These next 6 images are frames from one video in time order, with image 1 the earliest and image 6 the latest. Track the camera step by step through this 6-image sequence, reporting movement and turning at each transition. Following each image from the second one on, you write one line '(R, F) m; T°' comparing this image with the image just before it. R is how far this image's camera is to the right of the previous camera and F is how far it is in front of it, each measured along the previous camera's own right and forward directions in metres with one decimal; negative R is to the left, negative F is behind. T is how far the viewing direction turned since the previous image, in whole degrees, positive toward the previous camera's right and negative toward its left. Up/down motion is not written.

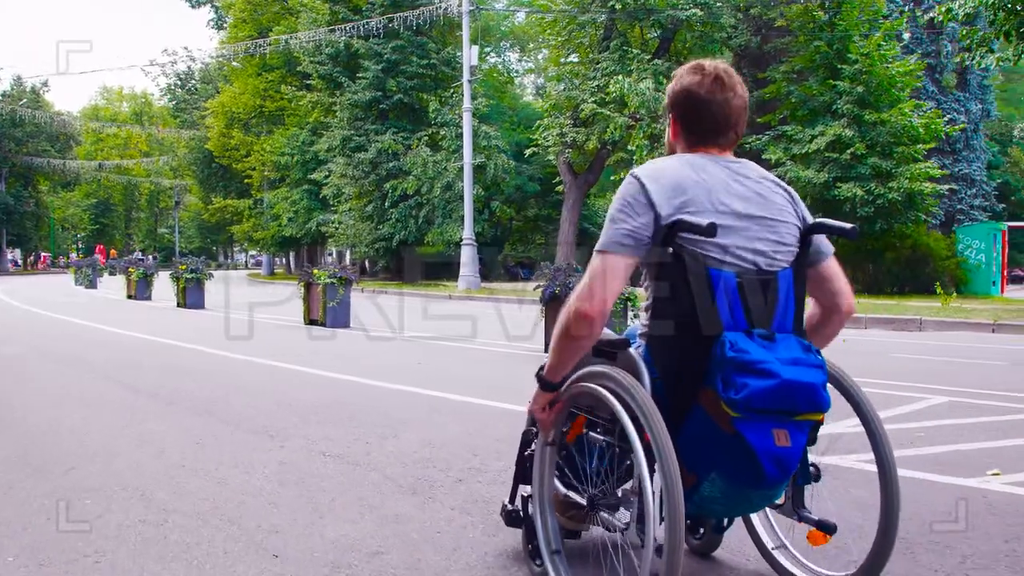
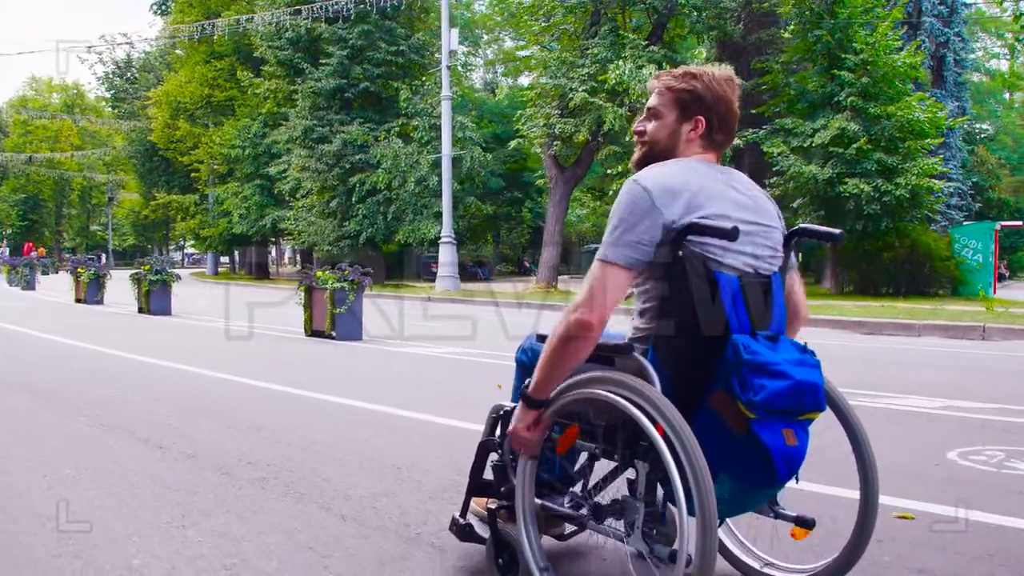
(-0.7, +1.2) m; +3°
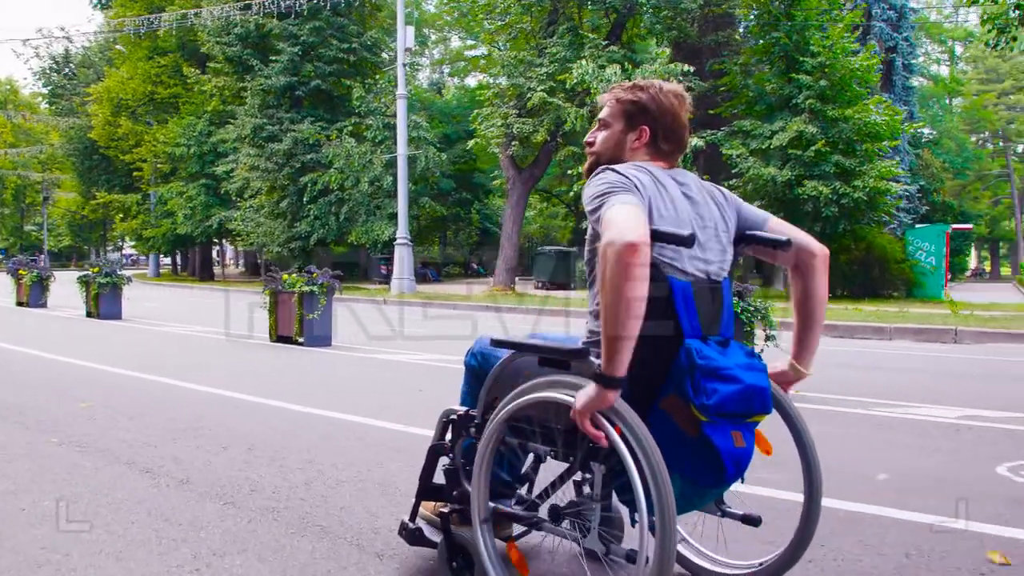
(-0.2, +0.3) m; +3°
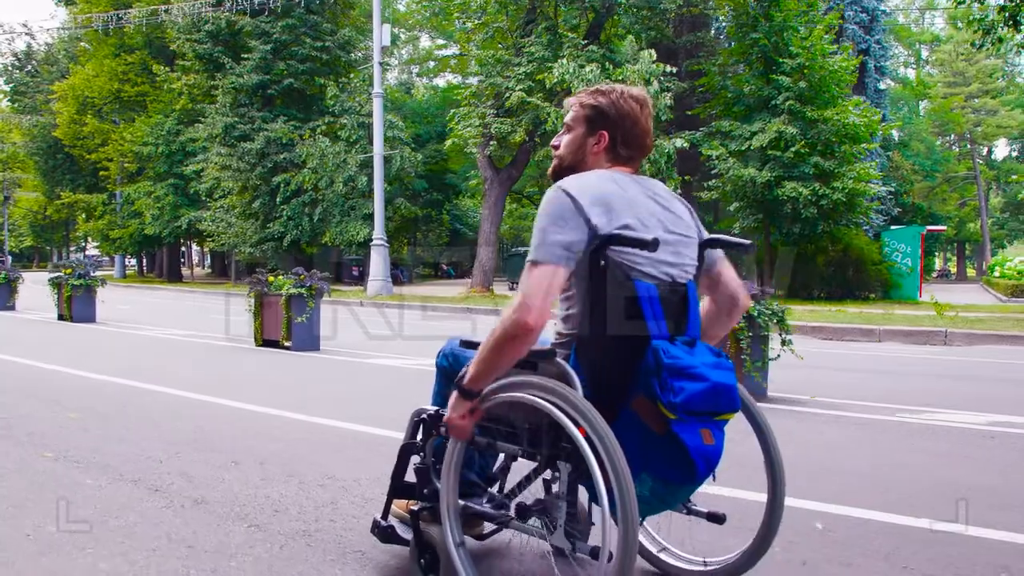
(-0.2, +0.2) m; +2°
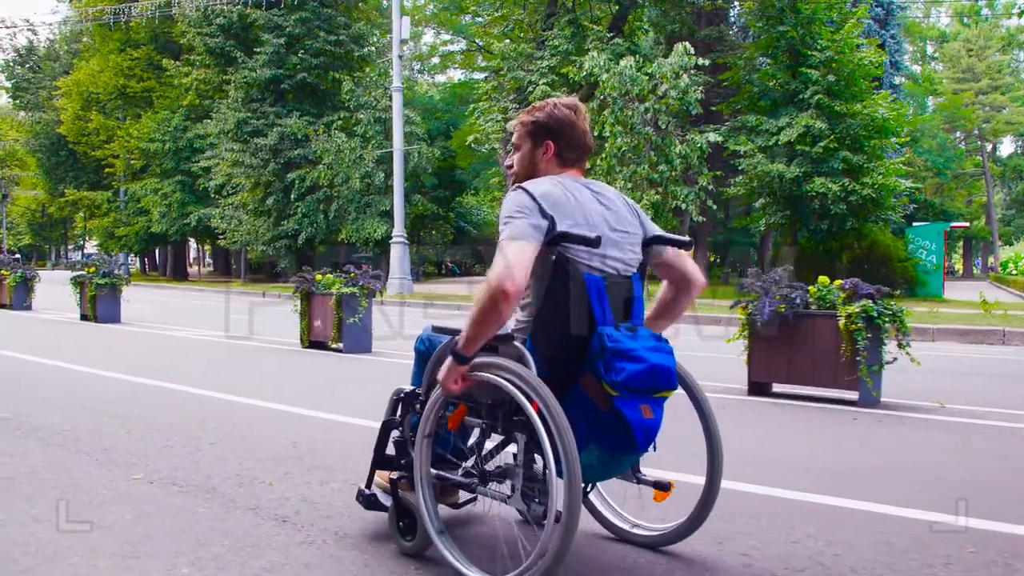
(-0.4, +0.3) m; 0°
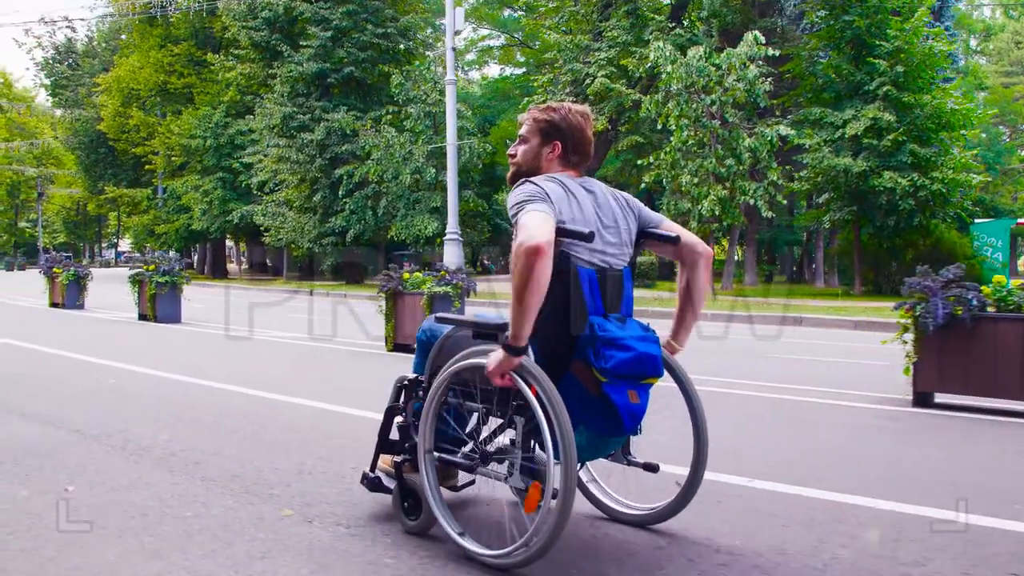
(-0.4, +0.4) m; -1°
